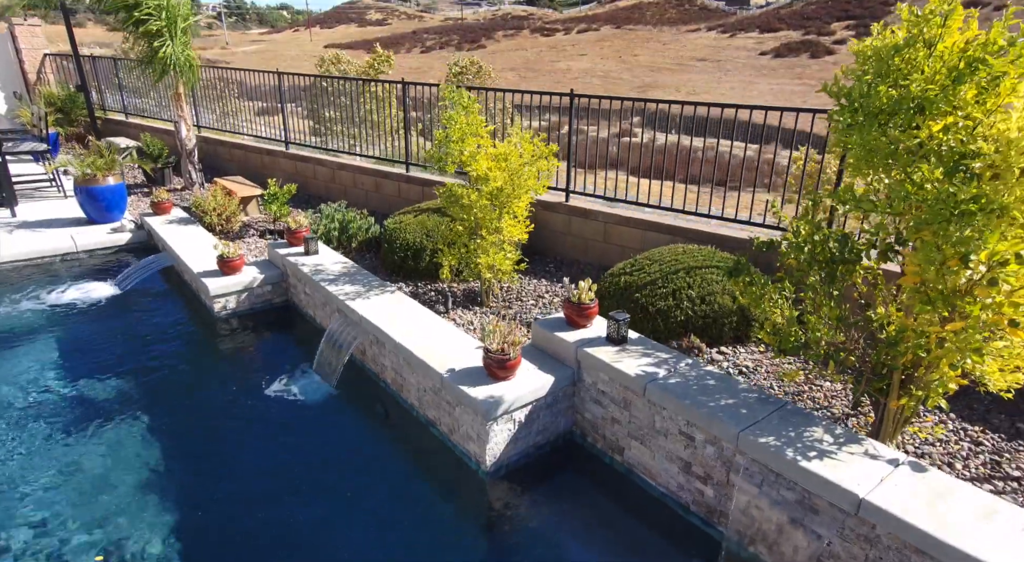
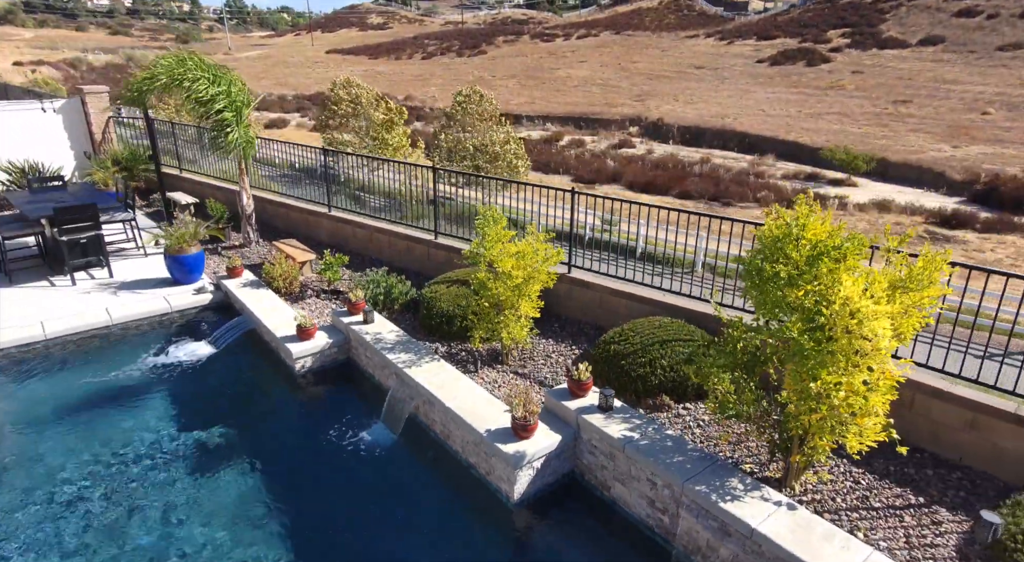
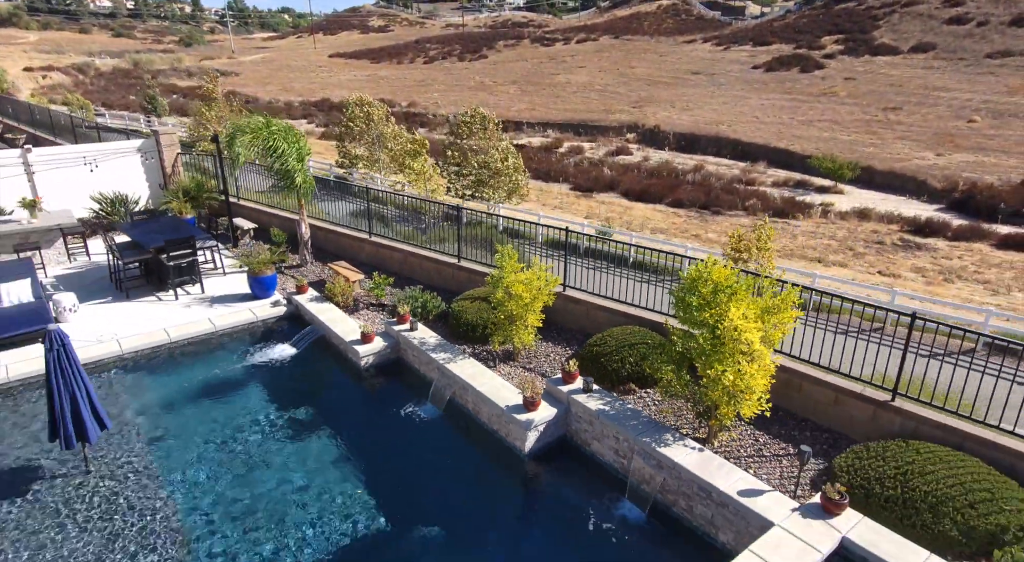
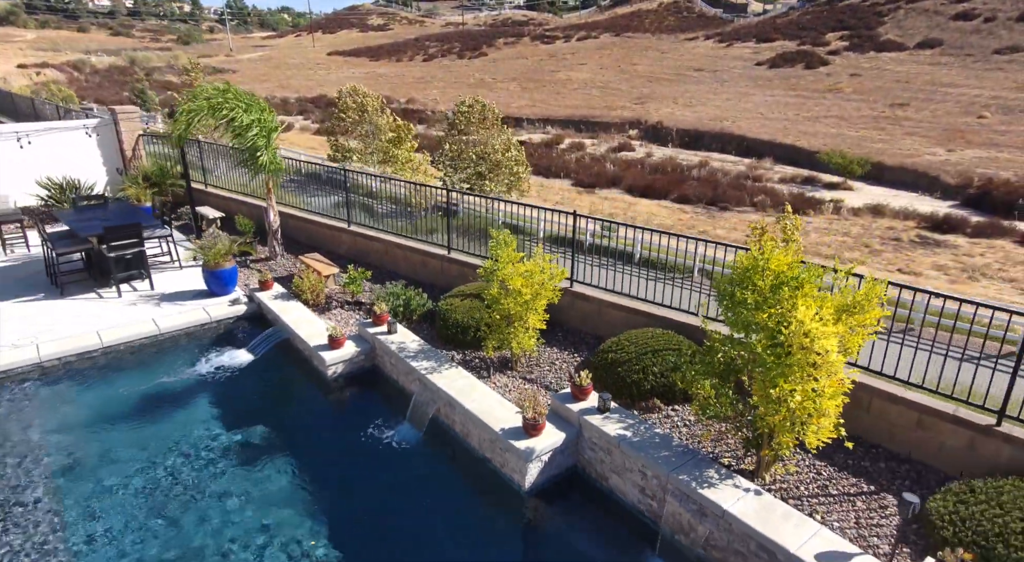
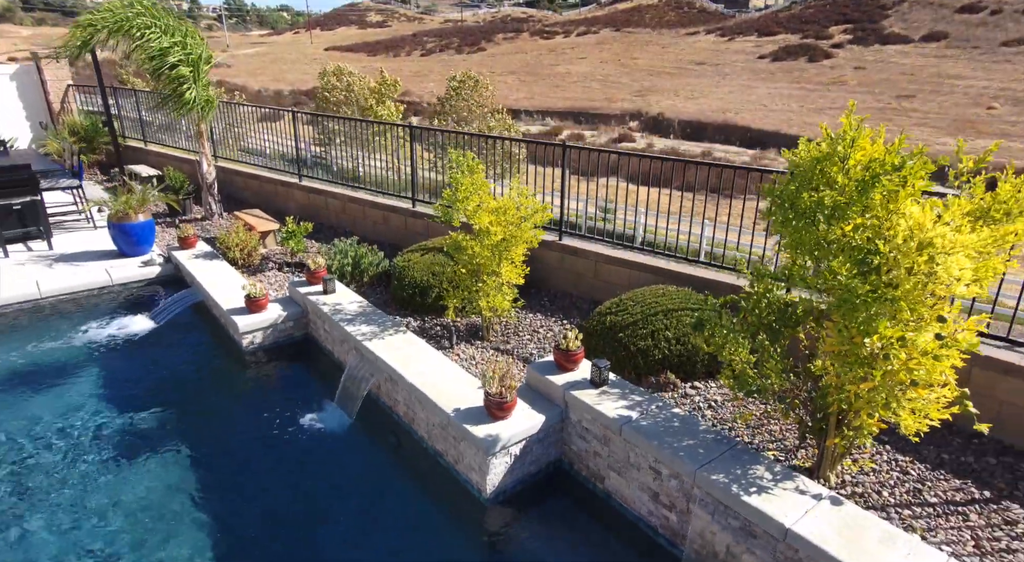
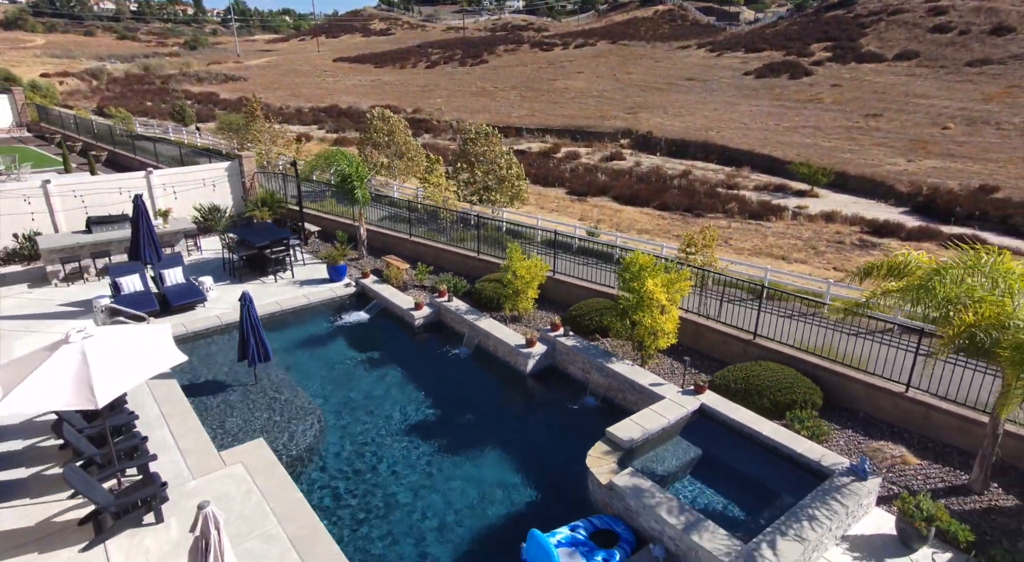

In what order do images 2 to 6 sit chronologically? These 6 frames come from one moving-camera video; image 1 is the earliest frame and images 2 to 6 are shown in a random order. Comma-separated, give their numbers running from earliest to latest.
5, 2, 4, 3, 6
